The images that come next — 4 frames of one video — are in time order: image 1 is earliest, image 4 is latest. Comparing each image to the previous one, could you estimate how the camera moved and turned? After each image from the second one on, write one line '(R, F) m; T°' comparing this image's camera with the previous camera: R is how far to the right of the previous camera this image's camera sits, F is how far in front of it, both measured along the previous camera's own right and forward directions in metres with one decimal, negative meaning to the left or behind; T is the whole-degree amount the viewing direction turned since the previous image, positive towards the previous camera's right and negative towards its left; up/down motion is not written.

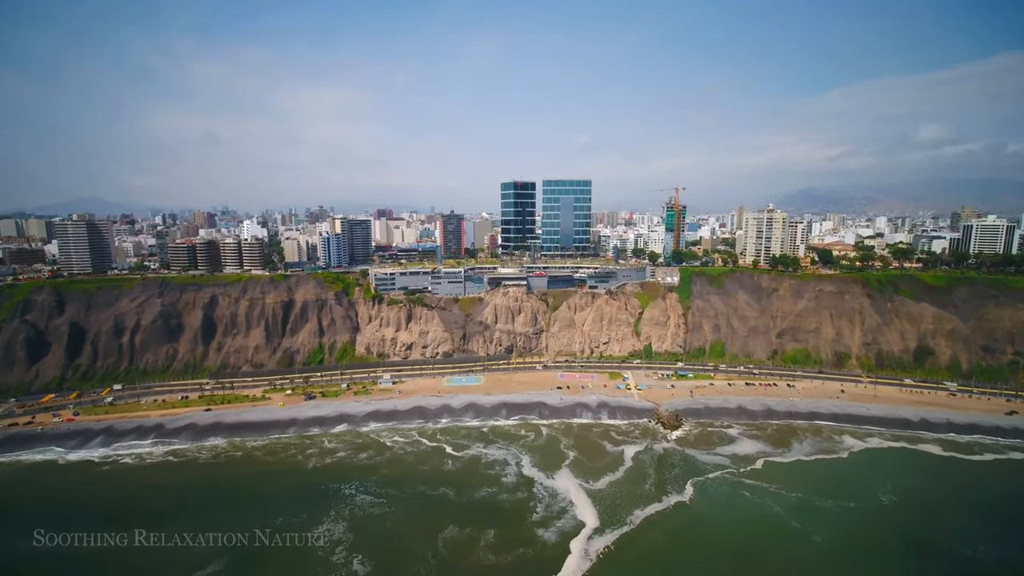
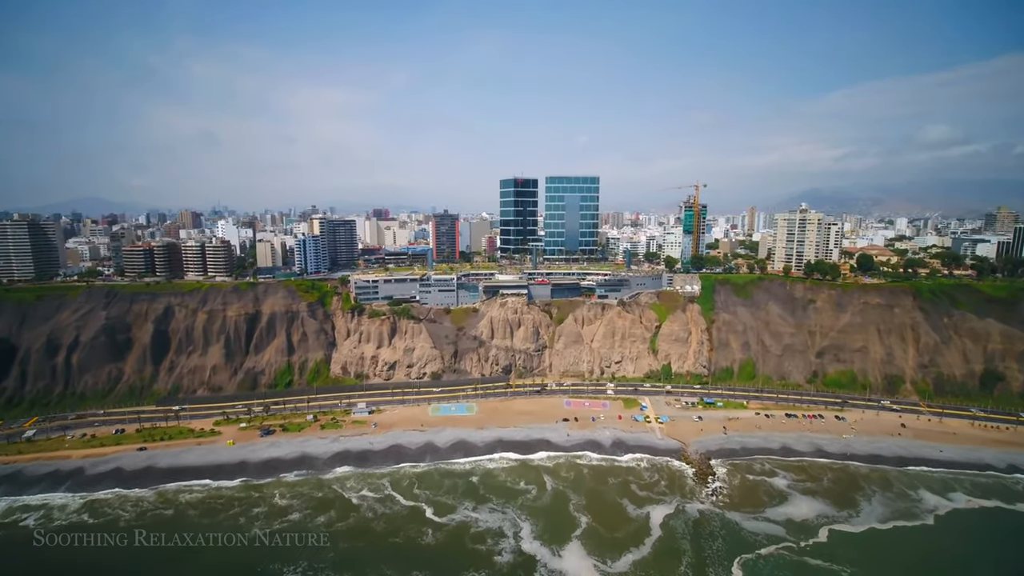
(+0.4, +9.3) m; 0°
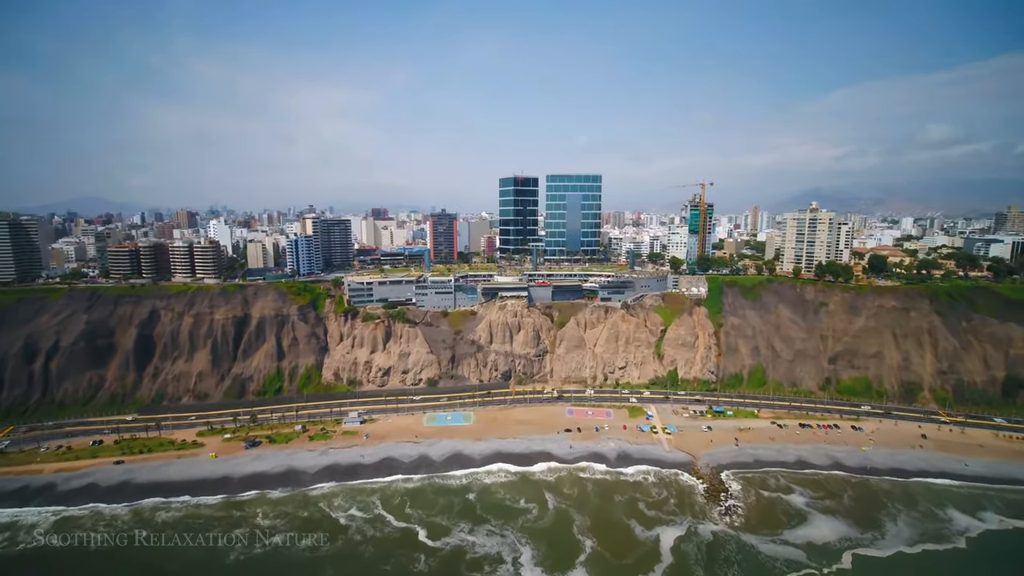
(+0.1, +2.6) m; 0°
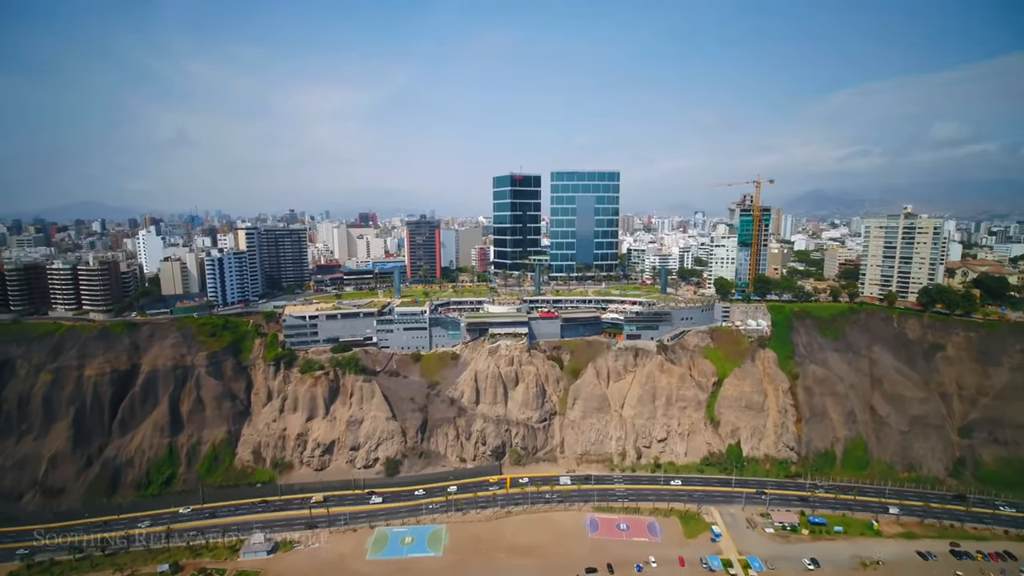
(+0.6, +17.5) m; 0°
